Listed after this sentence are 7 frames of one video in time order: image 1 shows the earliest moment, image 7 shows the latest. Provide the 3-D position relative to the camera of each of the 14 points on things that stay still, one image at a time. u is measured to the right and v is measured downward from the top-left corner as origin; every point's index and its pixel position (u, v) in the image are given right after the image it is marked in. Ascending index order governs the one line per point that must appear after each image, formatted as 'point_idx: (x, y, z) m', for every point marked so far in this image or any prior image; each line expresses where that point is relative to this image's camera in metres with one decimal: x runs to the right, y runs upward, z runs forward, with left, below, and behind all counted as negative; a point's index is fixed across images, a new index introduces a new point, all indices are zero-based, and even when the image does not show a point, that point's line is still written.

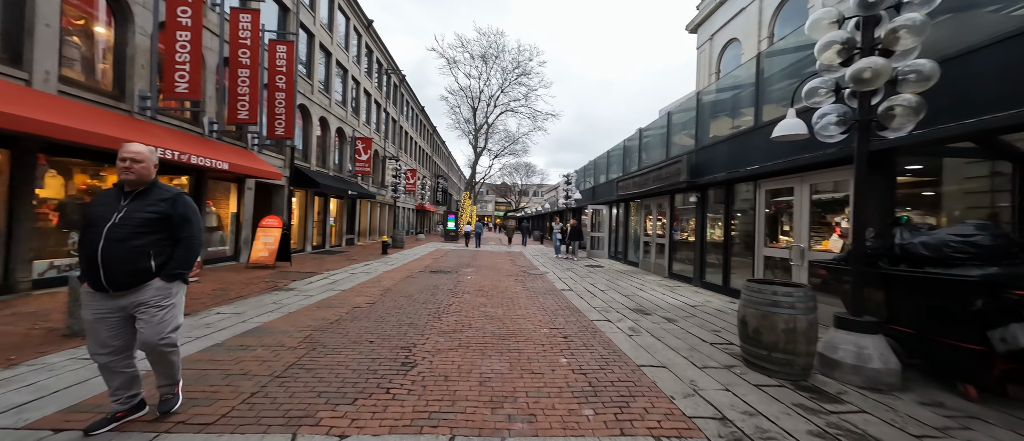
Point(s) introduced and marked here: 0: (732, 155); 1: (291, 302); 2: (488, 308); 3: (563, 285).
0: (+4.3, +1.3, +7.5) m
1: (-3.9, -1.4, +6.8) m
2: (-0.4, -1.5, +6.5) m
3: (+1.2, -1.5, +8.9) m
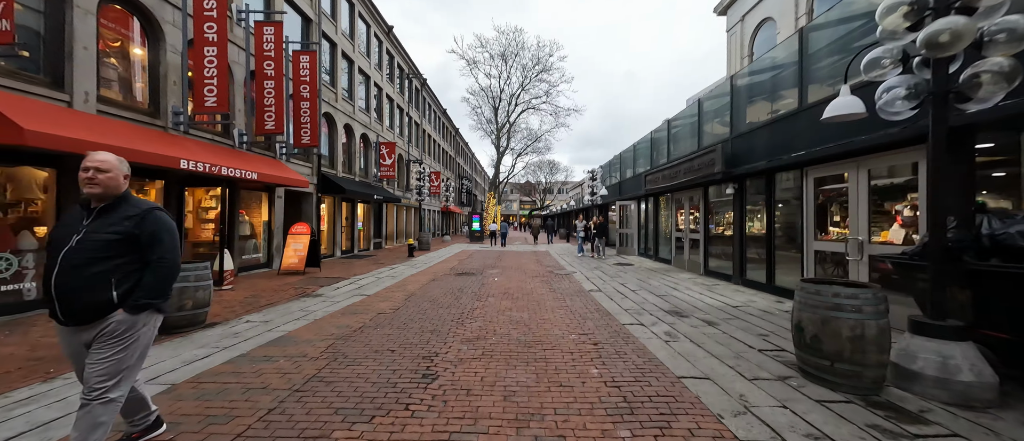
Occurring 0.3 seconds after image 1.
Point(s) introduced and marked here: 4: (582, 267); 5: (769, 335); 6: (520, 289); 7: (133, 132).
0: (+4.7, +1.4, +6.9) m
1: (-3.4, -1.6, +6.8) m
2: (0.0, -1.5, +6.3) m
3: (+1.8, -1.4, +8.5) m
4: (+2.2, -1.4, +11.8) m
5: (+3.1, -1.4, +4.6) m
6: (+0.2, -1.5, +8.3) m
7: (-7.4, +1.7, +7.6) m
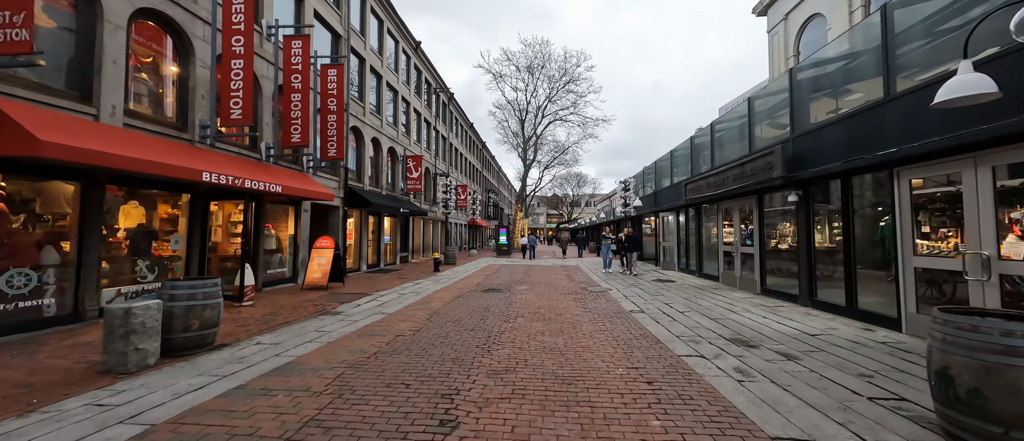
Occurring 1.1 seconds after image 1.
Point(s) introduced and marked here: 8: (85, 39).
0: (+5.2, +1.2, +5.9) m
1: (-2.9, -1.8, +6.3) m
2: (+0.5, -1.7, +5.5) m
3: (+2.4, -1.7, +7.6) m
4: (+3.0, -1.8, +10.9) m
5: (+3.4, -1.5, +3.6) m
6: (+0.8, -1.7, +7.5) m
7: (-6.9, +1.5, +7.5) m
8: (-7.4, +3.2, +6.7) m
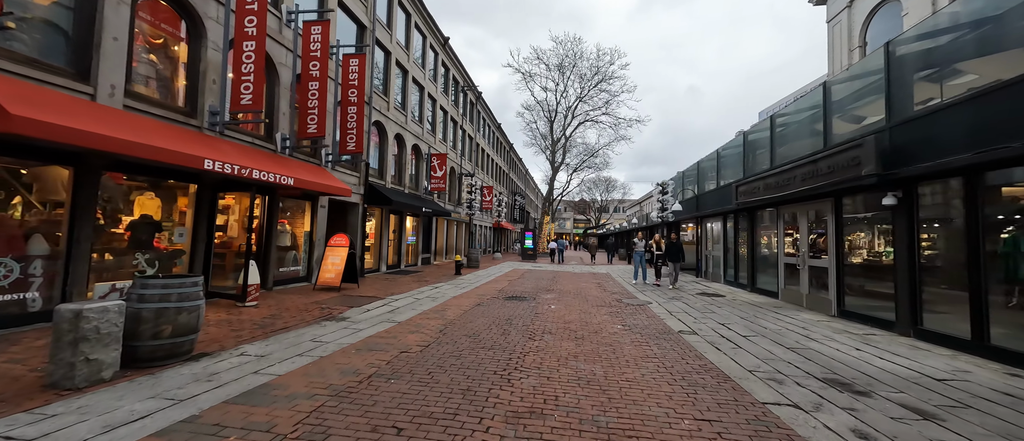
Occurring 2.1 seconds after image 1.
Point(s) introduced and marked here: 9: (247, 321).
0: (+5.6, +1.1, +4.6) m
1: (-2.6, -1.7, +5.5) m
2: (+0.8, -1.6, +4.5) m
3: (+2.8, -1.7, +6.5) m
4: (+3.7, -1.9, +9.7) m
5: (+3.6, -1.5, +2.4) m
6: (+1.2, -1.7, +6.5) m
7: (-6.3, +1.6, +7.0) m
8: (-6.9, +3.3, +6.3) m
9: (-4.6, -1.7, +6.7) m
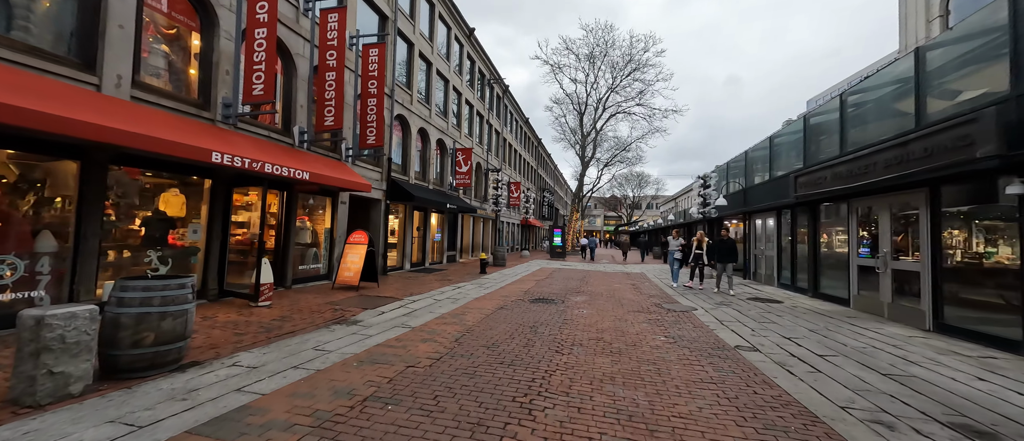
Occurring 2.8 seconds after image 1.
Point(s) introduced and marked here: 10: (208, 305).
0: (+5.8, +1.2, +3.4) m
1: (-2.2, -1.6, +4.9) m
2: (+1.0, -1.6, +3.7) m
3: (+3.2, -1.7, +5.5) m
4: (+4.3, -1.8, +8.6) m
5: (+3.6, -1.4, +1.4) m
6: (+1.6, -1.7, +5.6) m
7: (-5.9, +1.7, +6.7) m
8: (-6.6, +3.4, +6.0) m
9: (-4.2, -1.7, +6.3) m
10: (-5.5, -1.5, +7.0) m
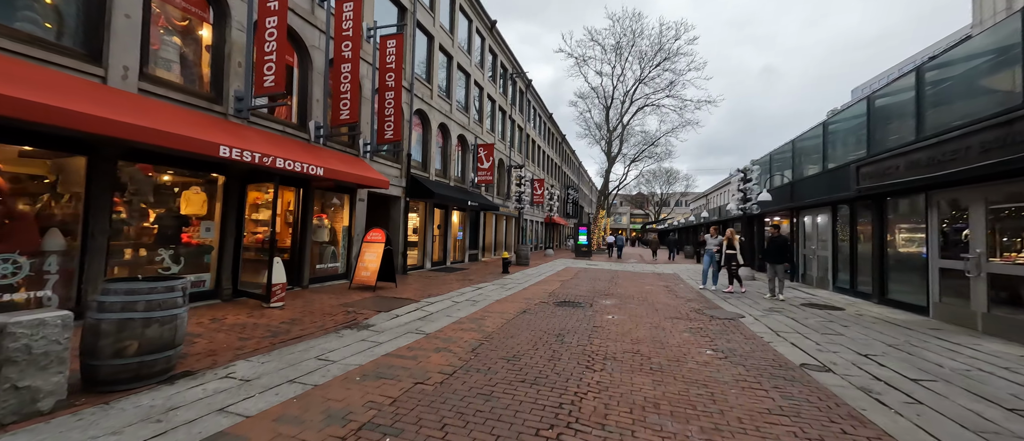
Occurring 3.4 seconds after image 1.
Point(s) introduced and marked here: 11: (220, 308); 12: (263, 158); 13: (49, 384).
0: (+6.0, +1.2, +2.5) m
1: (-2.0, -1.6, +4.5) m
2: (+1.2, -1.5, +3.0) m
3: (+3.5, -1.6, +4.7) m
4: (+4.7, -1.7, +7.7) m
5: (+3.7, -1.4, +0.6) m
6: (+1.9, -1.6, +4.9) m
7: (-5.5, +1.8, +6.4) m
8: (-6.2, +3.4, +5.8) m
9: (-3.8, -1.6, +5.9) m
10: (-5.1, -1.5, +6.7) m
11: (-5.0, -1.5, +6.6) m
12: (-4.6, +1.1, +7.2) m
13: (-3.6, -1.3, +3.0) m
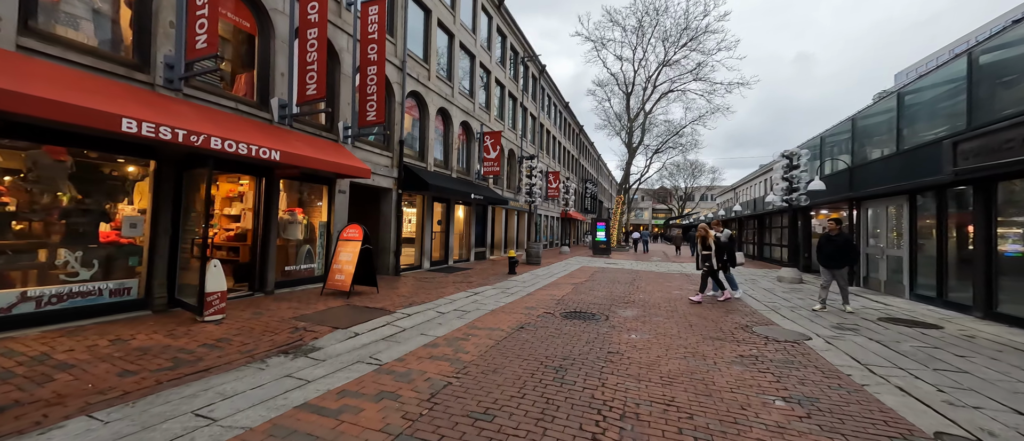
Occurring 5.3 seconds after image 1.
0: (+5.6, +1.3, +0.6) m
1: (-2.2, -1.5, +3.0) m
2: (+0.9, -1.5, +1.4) m
3: (+3.2, -1.5, +3.0) m
4: (+4.7, -1.6, +6.0) m
5: (+3.2, -1.3, -1.1) m
6: (+1.6, -1.5, +3.3) m
7: (-5.7, +1.8, +5.1) m
8: (-6.4, +3.5, +4.5) m
9: (-4.0, -1.5, +4.6) m
10: (-5.2, -1.4, +5.4) m
11: (-5.1, -1.4, +5.3) m
12: (-4.7, +1.2, +5.8) m
13: (-3.9, -1.2, +1.7) m
